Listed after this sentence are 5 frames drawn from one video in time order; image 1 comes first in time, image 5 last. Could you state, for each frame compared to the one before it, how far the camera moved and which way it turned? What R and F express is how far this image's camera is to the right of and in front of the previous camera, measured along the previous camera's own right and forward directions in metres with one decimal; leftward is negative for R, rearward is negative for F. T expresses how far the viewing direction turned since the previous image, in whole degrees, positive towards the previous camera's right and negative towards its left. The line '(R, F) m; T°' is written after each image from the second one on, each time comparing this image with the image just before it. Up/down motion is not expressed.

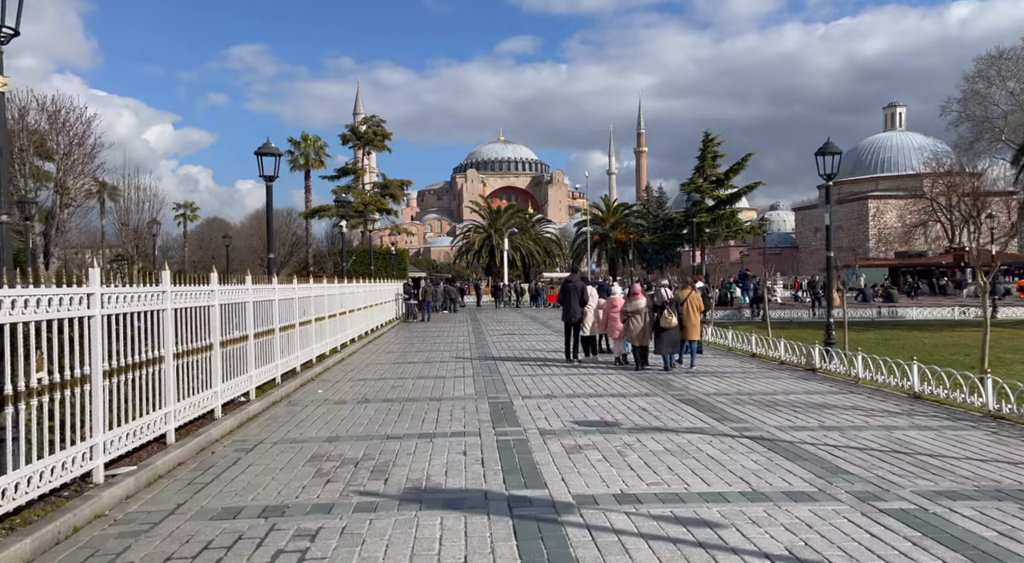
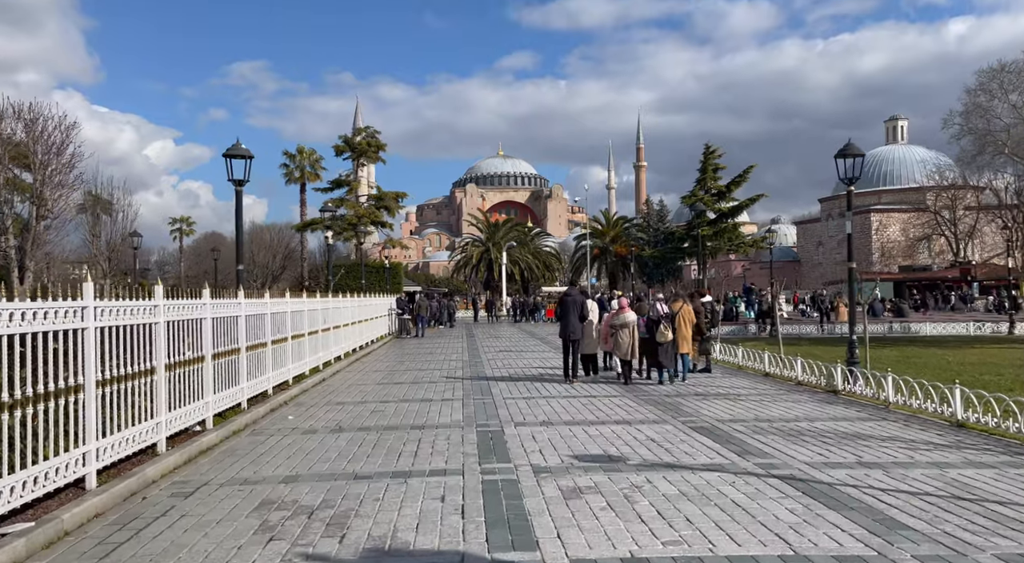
(+0.1, +1.2) m; 0°
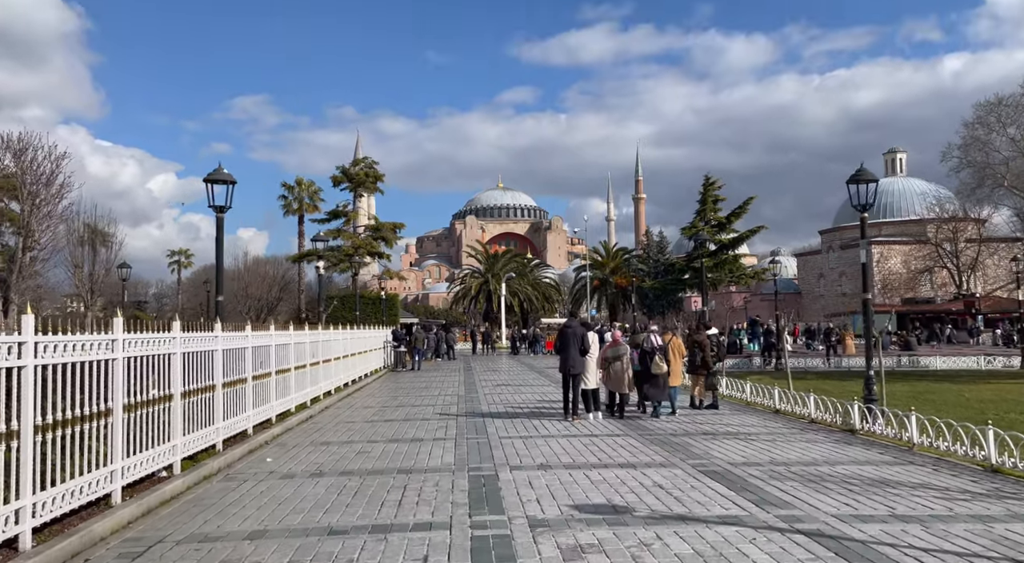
(0.0, +0.7) m; 0°
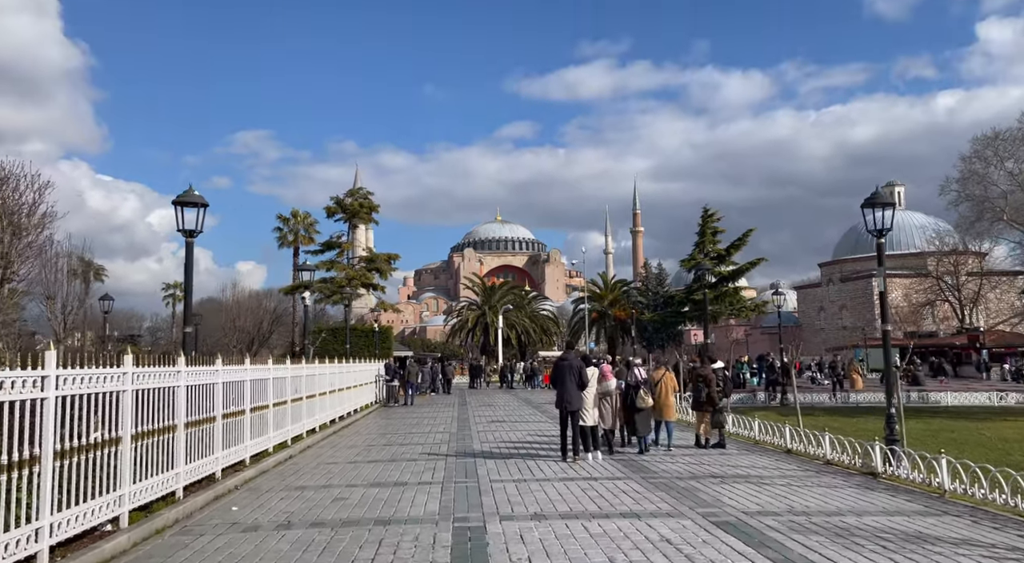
(+0.1, +0.9) m; 0°
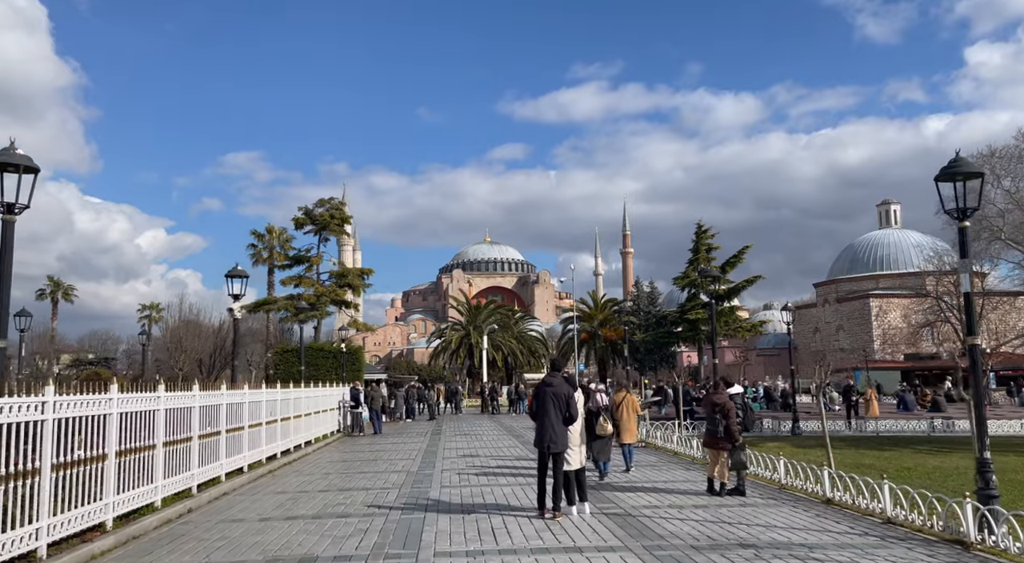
(+0.4, +3.0) m; +1°
